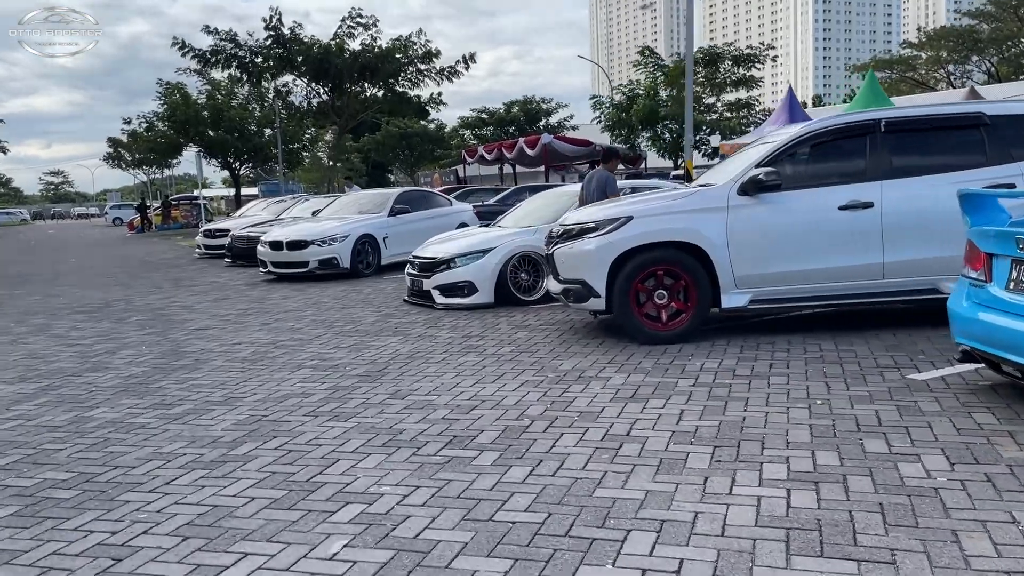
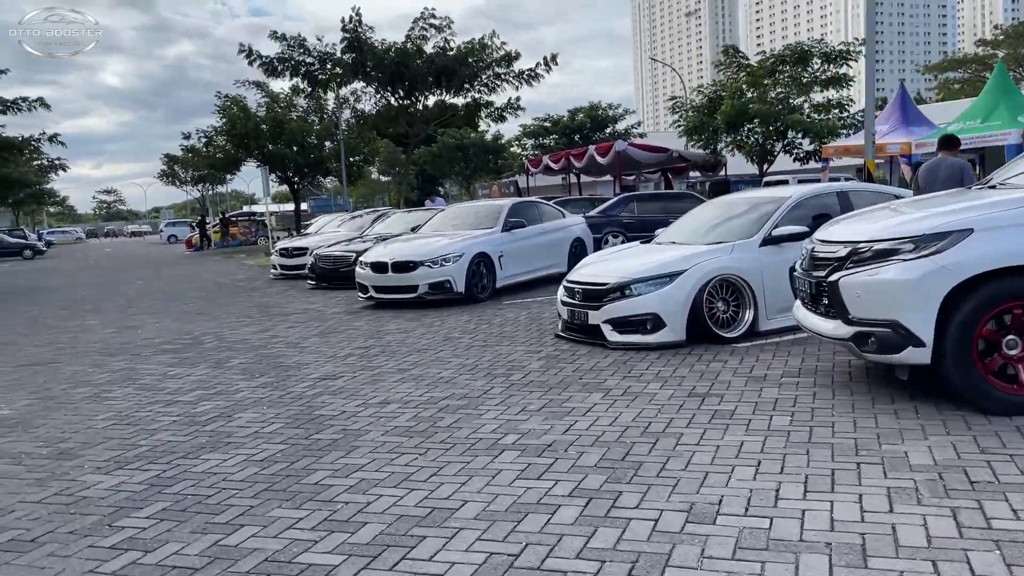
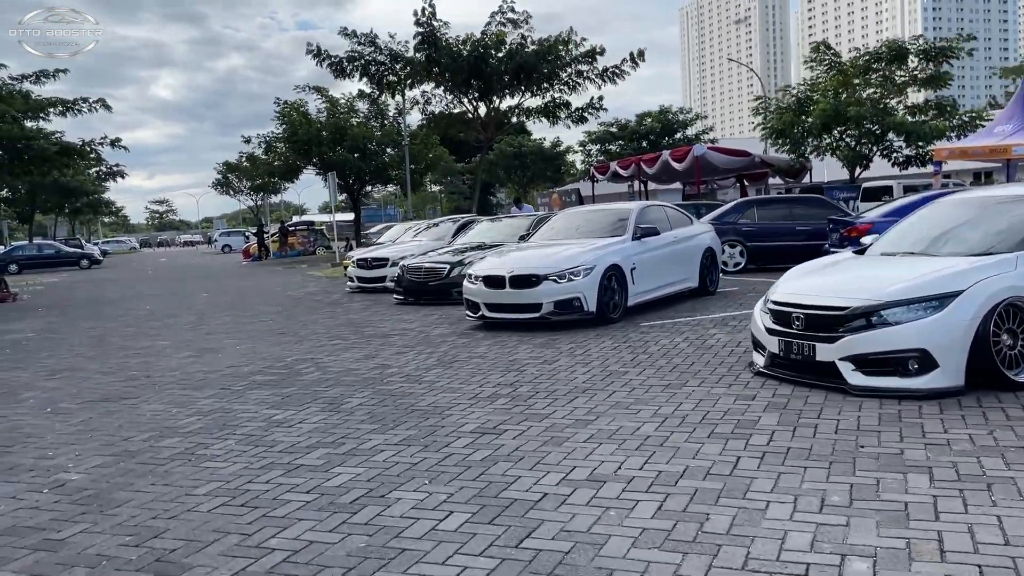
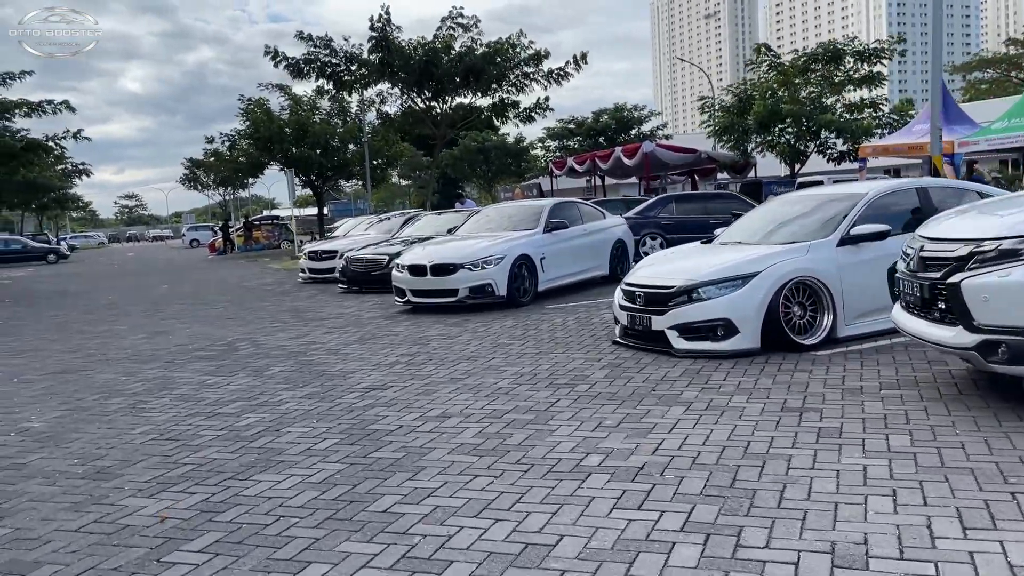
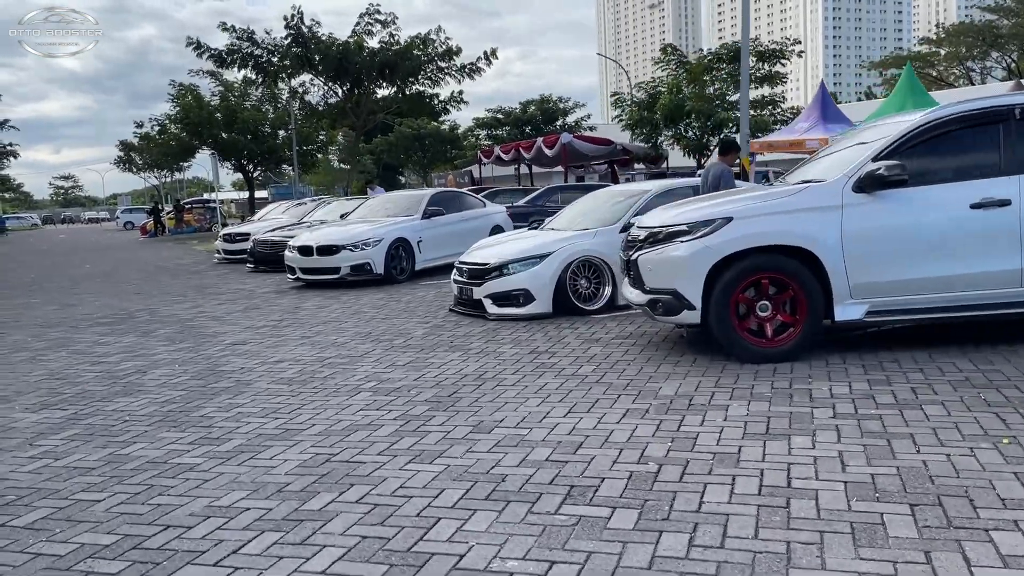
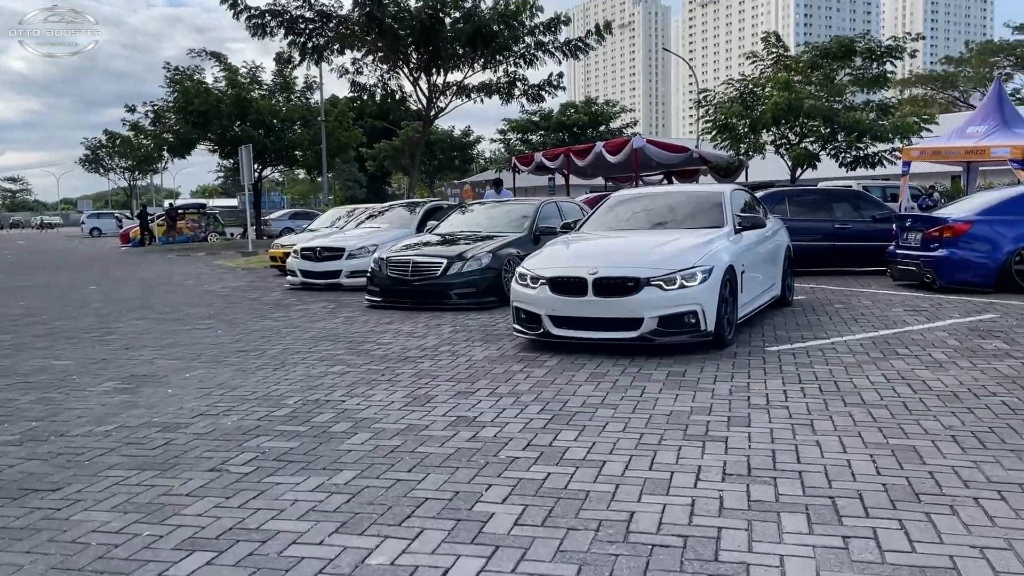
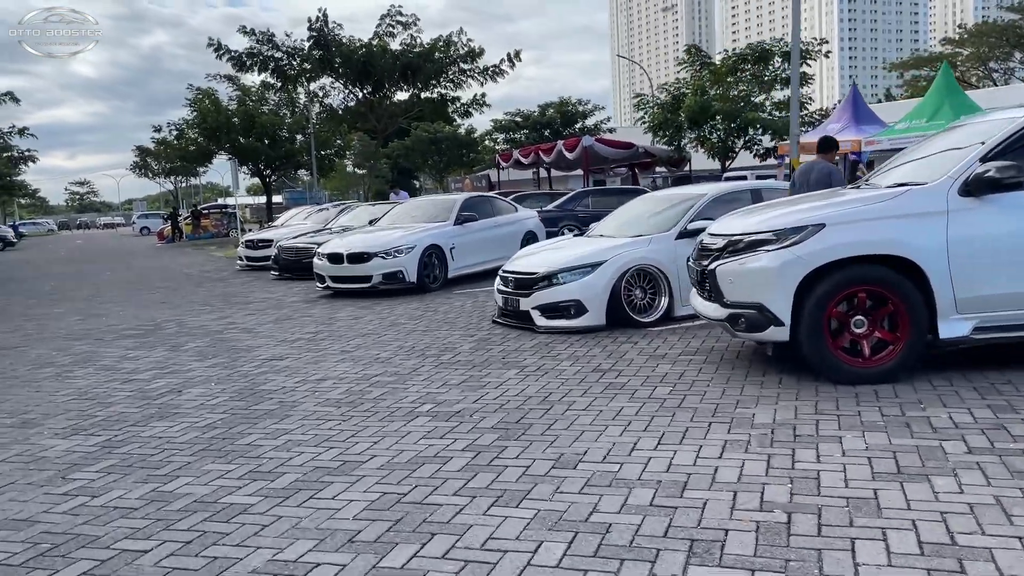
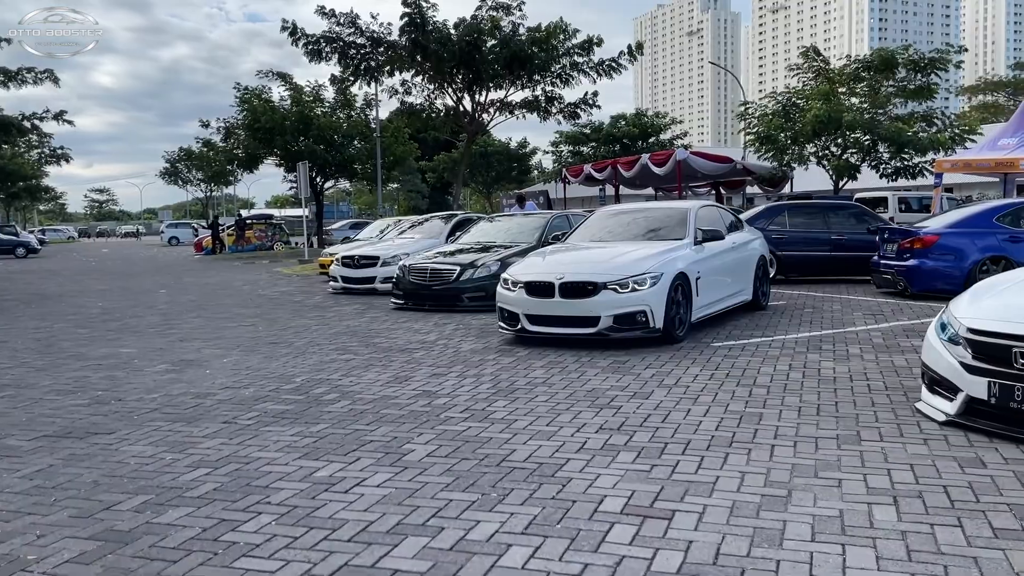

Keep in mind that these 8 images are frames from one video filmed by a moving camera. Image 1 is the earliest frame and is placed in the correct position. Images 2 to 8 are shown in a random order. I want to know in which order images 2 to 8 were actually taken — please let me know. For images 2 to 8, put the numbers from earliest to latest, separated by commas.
5, 7, 2, 4, 3, 8, 6
